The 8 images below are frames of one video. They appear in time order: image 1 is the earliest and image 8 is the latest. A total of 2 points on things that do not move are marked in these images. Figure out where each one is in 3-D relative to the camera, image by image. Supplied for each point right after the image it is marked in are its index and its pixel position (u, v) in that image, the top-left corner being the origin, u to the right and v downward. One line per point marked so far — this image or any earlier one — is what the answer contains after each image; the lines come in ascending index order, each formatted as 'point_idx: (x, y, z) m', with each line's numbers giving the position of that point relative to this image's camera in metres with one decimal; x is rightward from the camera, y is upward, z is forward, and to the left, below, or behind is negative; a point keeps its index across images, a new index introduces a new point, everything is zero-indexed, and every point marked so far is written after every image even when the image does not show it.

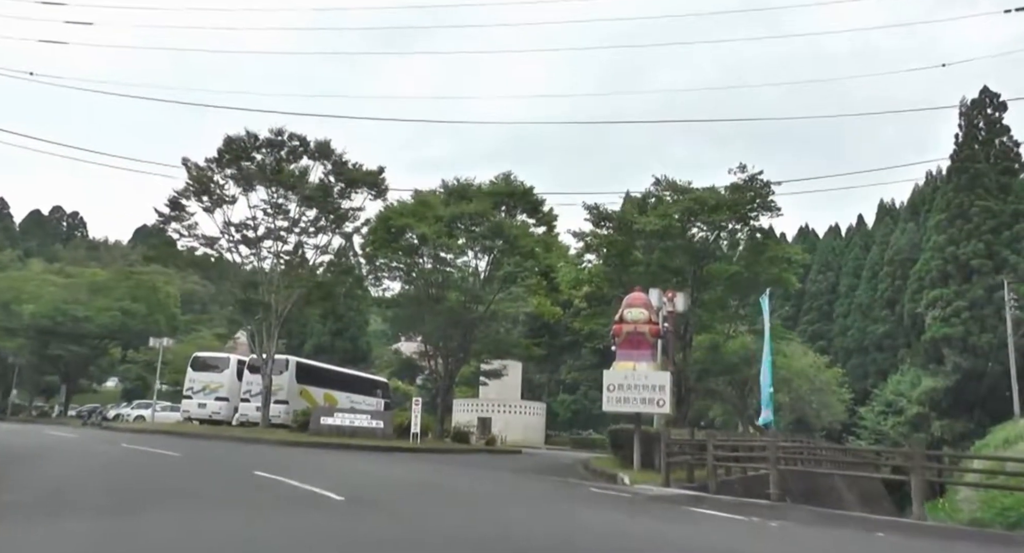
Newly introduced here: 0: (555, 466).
0: (+0.9, -4.5, +18.7) m
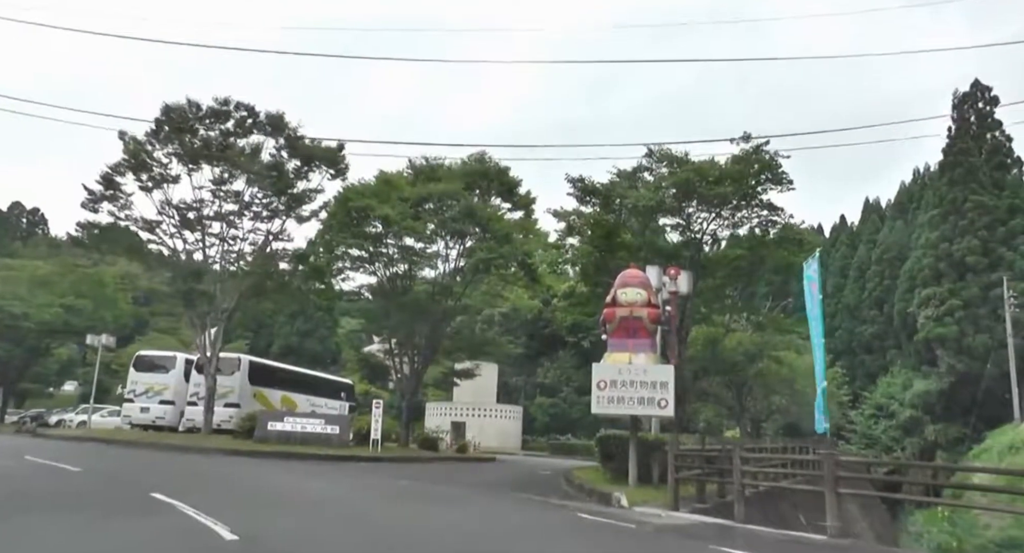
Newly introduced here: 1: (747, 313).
0: (+0.3, -4.2, +16.3) m
1: (+5.4, -0.9, +18.5) m
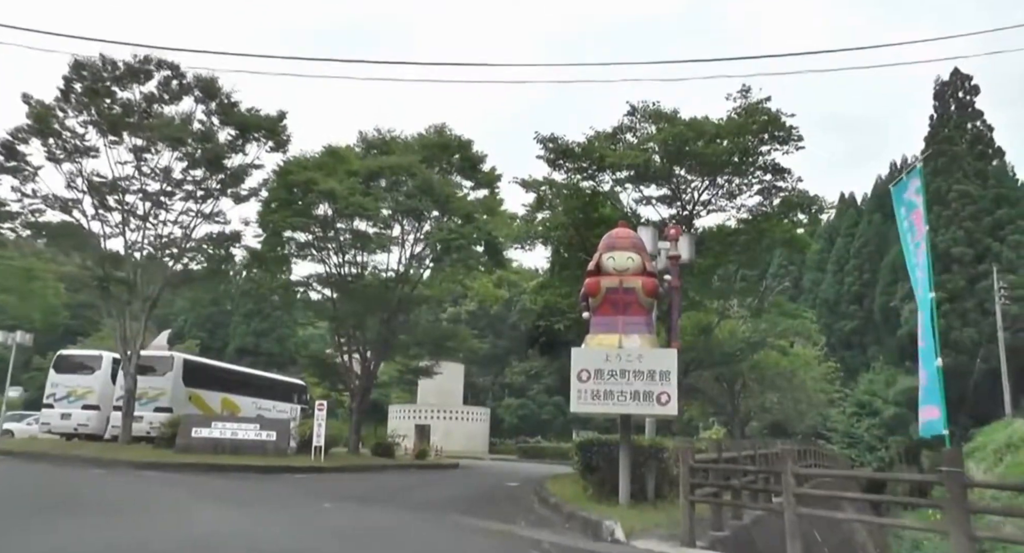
0: (-0.4, -3.8, +13.7) m
1: (+4.7, -0.4, +16.2) m
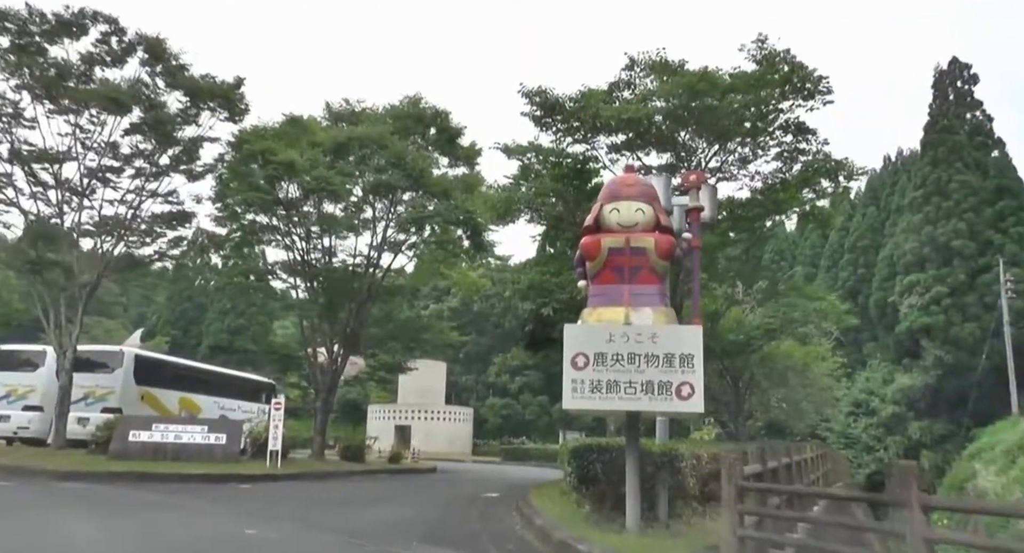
0: (-0.7, -3.4, +11.7) m
1: (+4.3, -0.1, +14.3) m
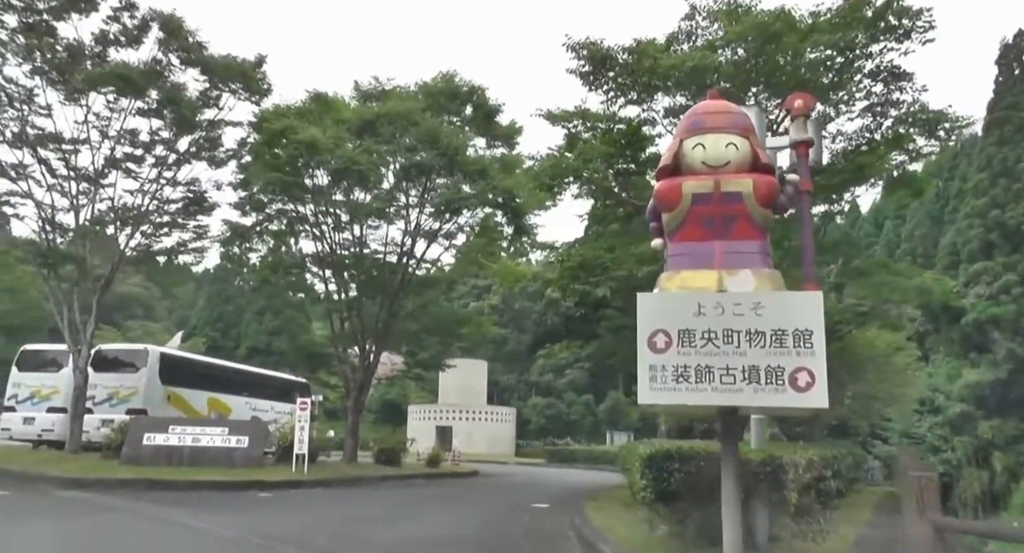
0: (0.0, -3.1, +10.2) m
1: (+5.0, +0.3, +12.5) m
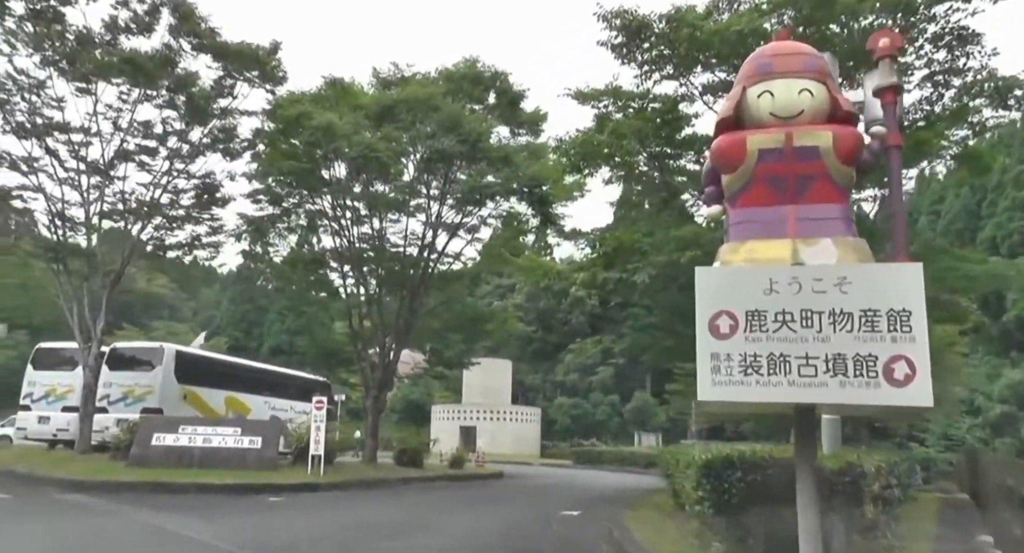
0: (+0.3, -3.0, +9.4) m
1: (+5.4, +0.4, +11.6) m
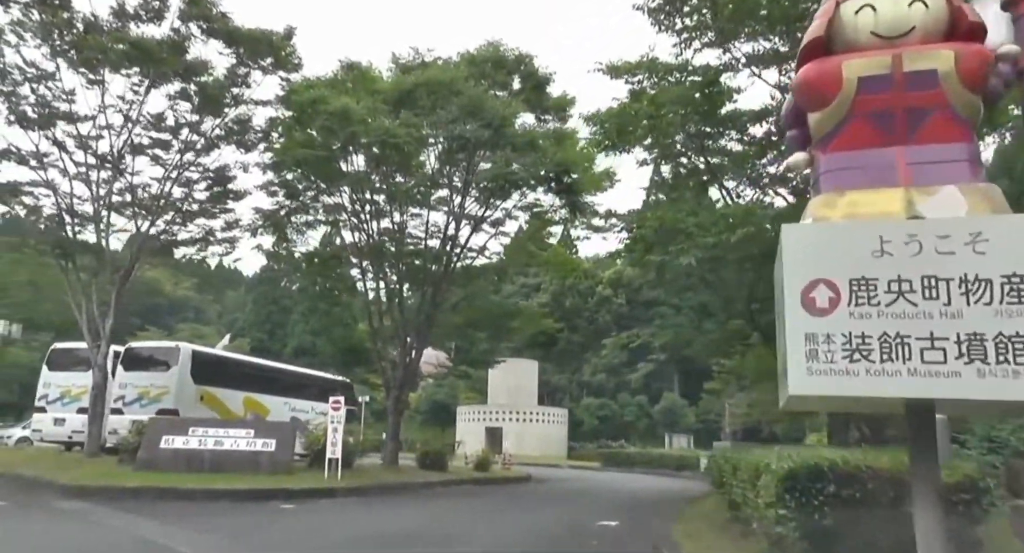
0: (+0.7, -2.8, +8.6) m
1: (+5.8, +0.6, +10.5) m
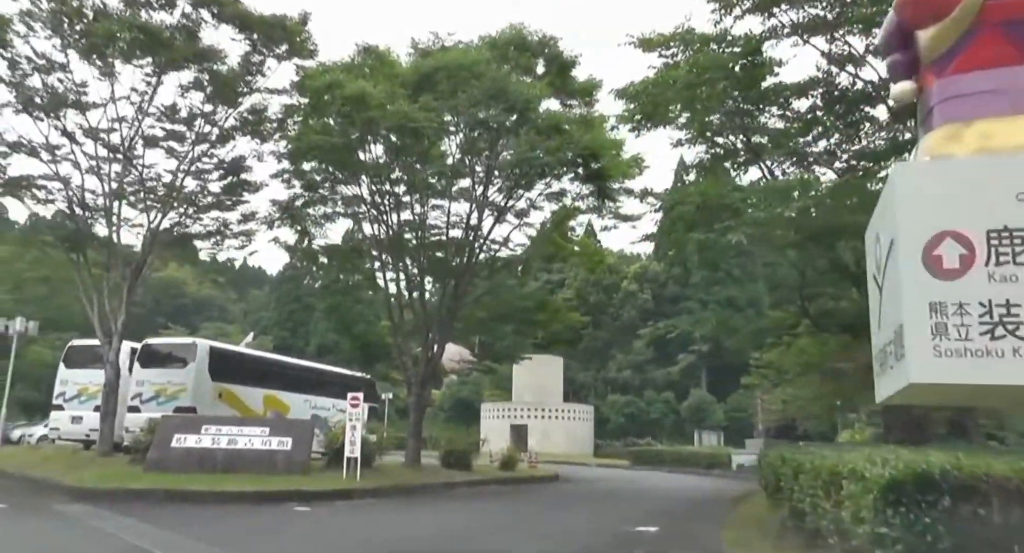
0: (+1.0, -2.7, +7.9) m
1: (+6.1, +0.8, +9.7) m
